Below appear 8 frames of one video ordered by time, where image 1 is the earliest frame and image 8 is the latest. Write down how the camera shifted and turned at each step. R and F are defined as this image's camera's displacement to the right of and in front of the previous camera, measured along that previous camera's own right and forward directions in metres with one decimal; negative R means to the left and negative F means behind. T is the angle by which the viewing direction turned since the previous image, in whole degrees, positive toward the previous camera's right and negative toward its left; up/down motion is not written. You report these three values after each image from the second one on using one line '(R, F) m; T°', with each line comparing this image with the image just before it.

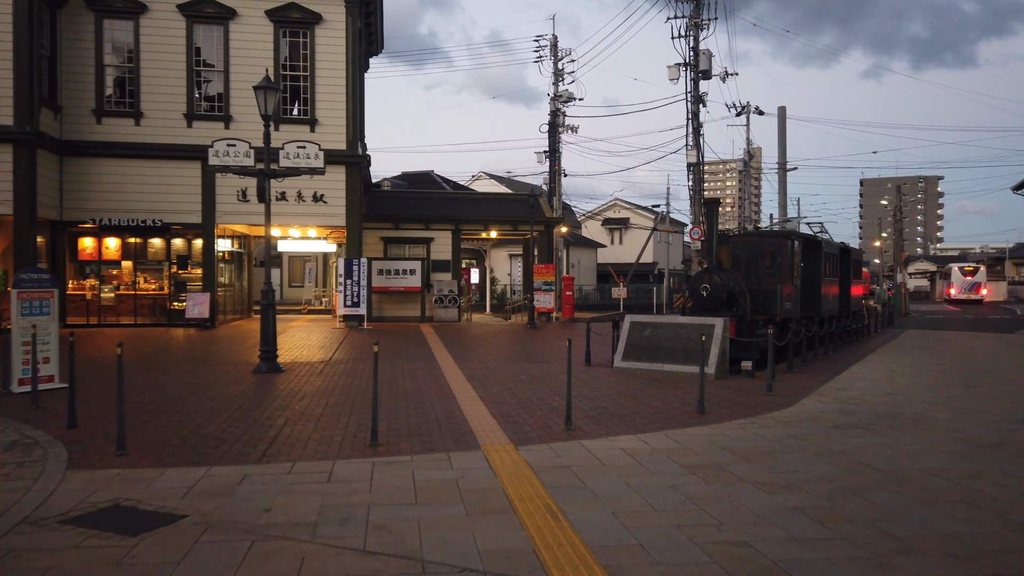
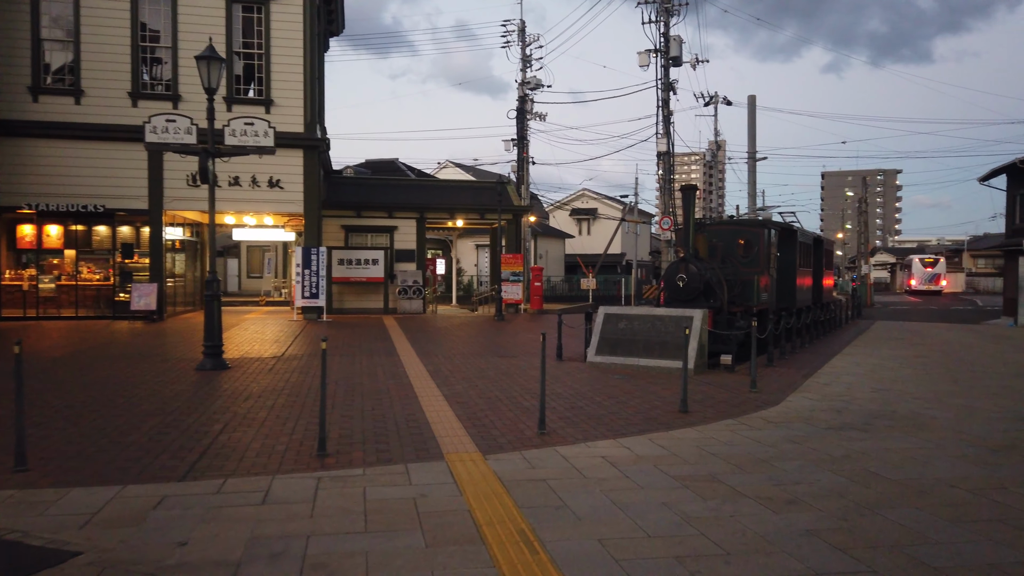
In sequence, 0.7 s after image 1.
(0.0, +0.9) m; +3°
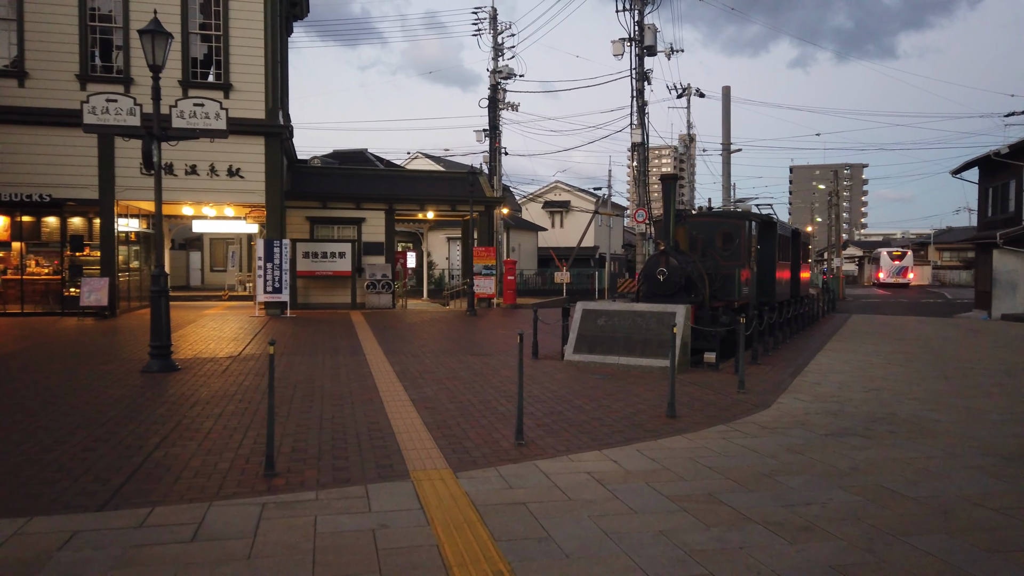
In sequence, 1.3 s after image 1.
(0.0, +0.7) m; +2°
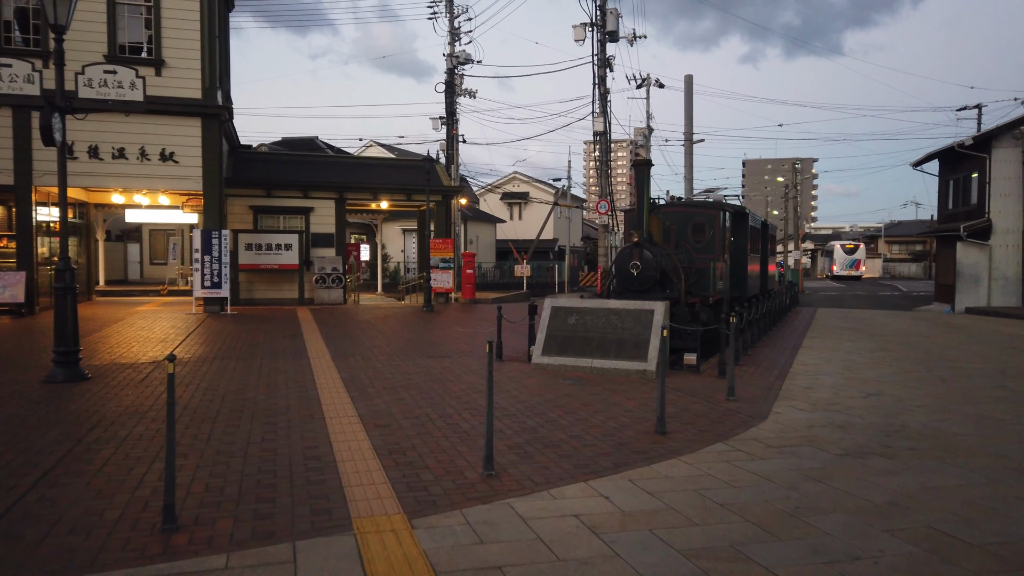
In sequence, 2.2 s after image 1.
(-0.1, +1.2) m; +3°
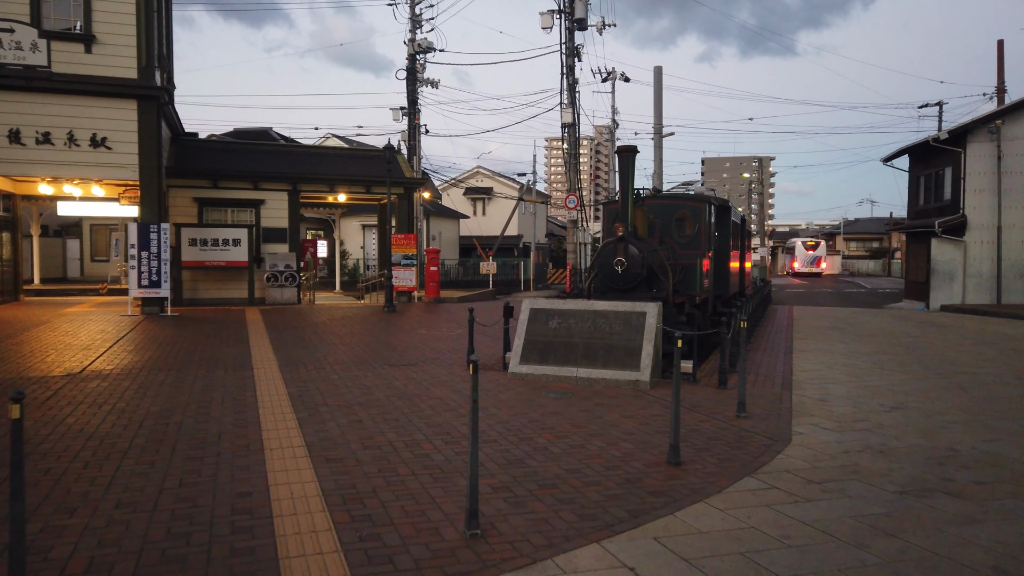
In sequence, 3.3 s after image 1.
(-0.2, +1.3) m; +3°
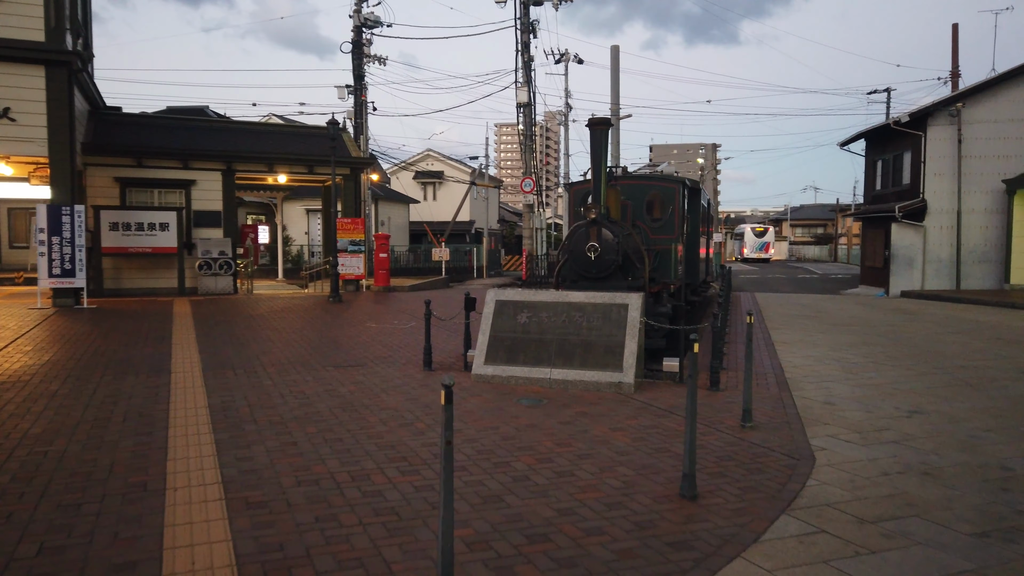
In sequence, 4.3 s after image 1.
(-0.2, +1.3) m; +4°
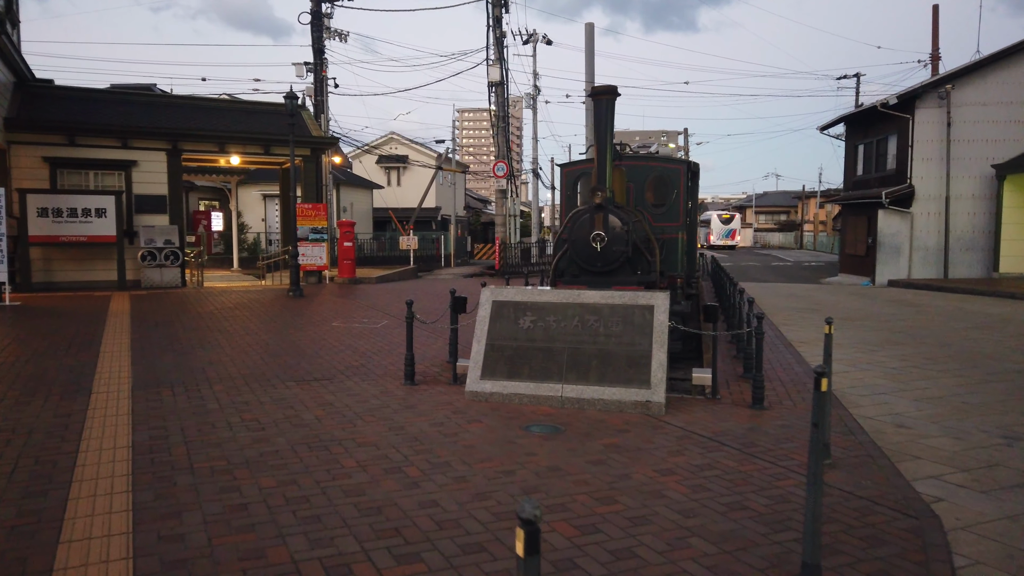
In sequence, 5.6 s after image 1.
(-0.4, +1.5) m; +3°
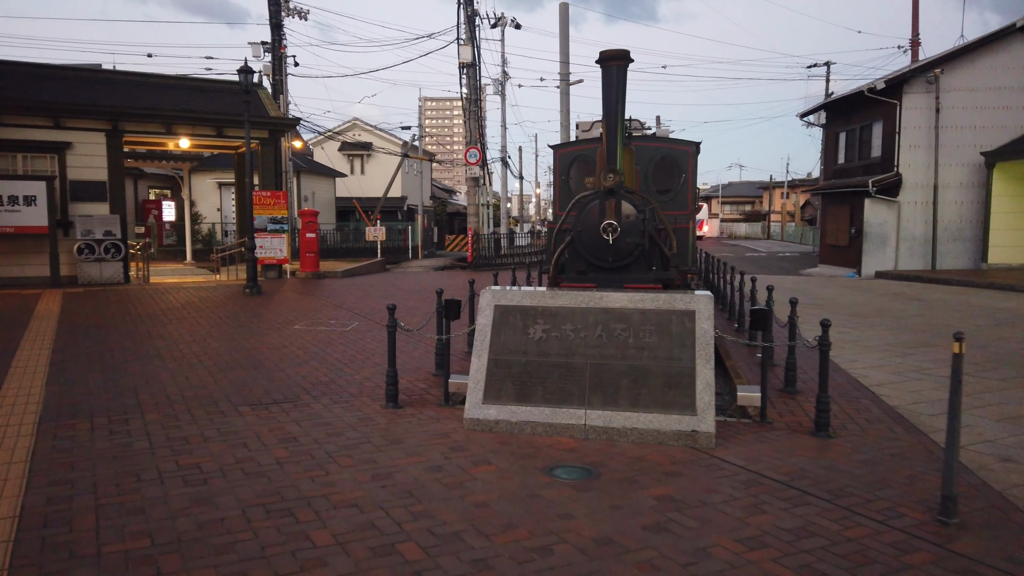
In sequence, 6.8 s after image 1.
(-0.4, +1.4) m; +3°
